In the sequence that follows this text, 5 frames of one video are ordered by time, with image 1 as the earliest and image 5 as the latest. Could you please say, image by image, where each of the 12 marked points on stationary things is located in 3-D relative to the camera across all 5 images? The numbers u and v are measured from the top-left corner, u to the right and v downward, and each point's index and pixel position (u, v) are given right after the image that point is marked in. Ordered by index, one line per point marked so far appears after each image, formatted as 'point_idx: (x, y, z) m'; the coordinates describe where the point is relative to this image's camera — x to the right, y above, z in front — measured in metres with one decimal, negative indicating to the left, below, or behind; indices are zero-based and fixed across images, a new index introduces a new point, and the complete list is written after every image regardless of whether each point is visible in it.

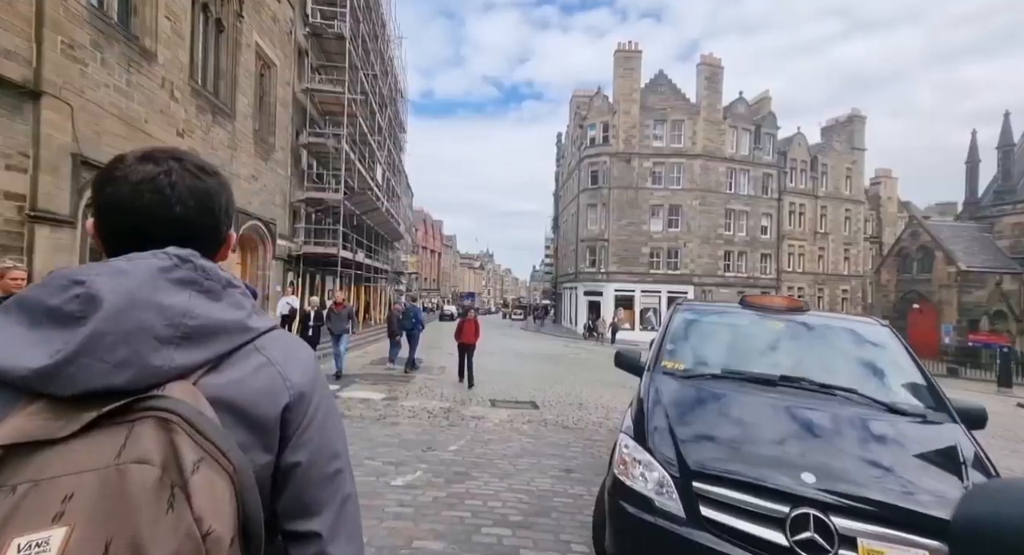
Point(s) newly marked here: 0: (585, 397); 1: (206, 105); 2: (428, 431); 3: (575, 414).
0: (+1.7, -2.8, +11.1) m
1: (-8.7, +4.9, +13.6) m
2: (-1.3, -2.3, +7.2) m
3: (+1.2, -2.6, +9.2) m
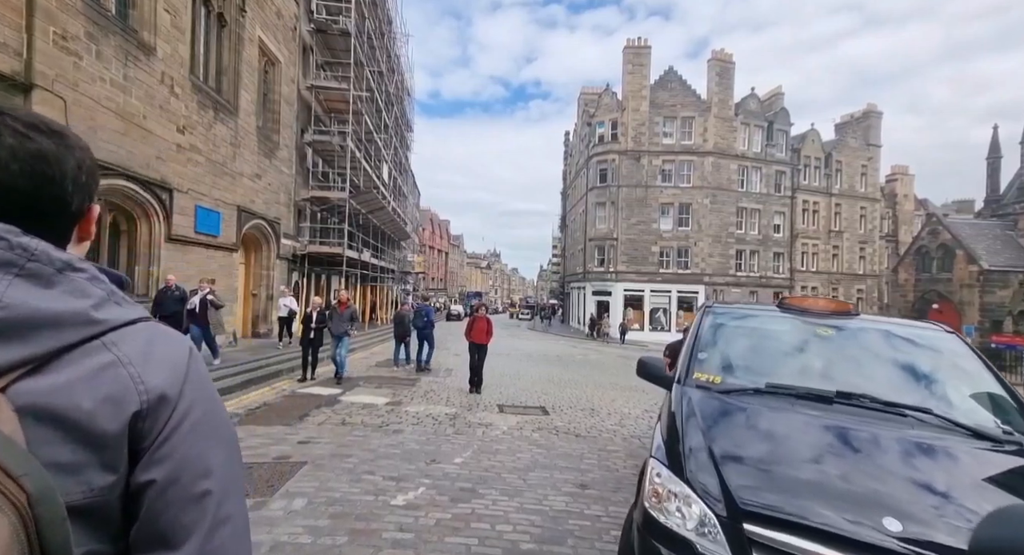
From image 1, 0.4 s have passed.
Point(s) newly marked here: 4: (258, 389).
0: (+1.9, -2.8, +10.6) m
1: (-8.5, +4.9, +13.3) m
2: (-1.1, -2.3, +6.8) m
3: (+1.4, -2.6, +8.7) m
4: (-5.4, -2.4, +10.2) m
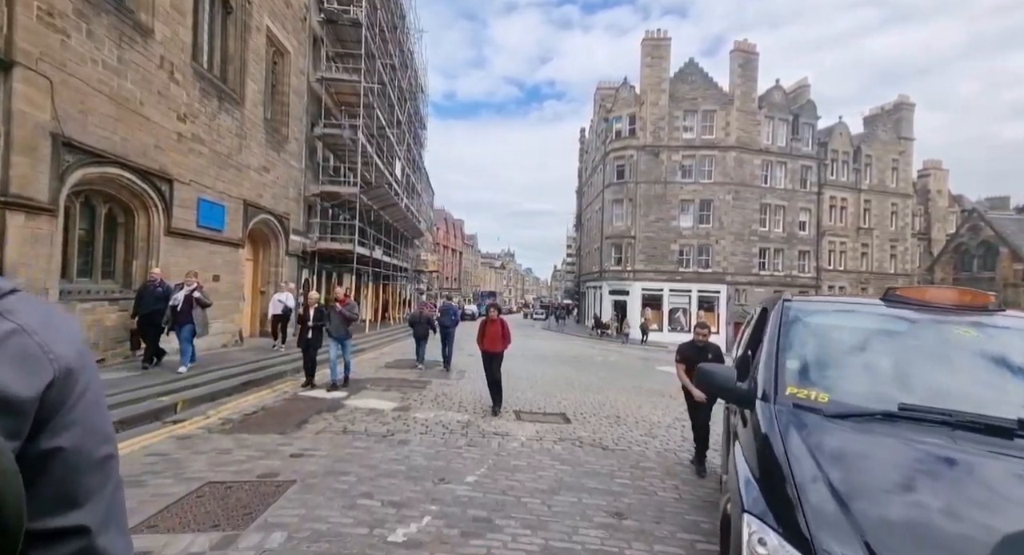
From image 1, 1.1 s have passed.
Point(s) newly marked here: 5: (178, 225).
0: (+2.3, -2.7, +9.8) m
1: (-8.0, +5.0, +12.7) m
2: (-0.9, -2.2, +6.0) m
3: (+1.7, -2.5, +7.9) m
4: (-5.1, -2.3, +9.6) m
5: (-8.0, +1.3, +11.5) m
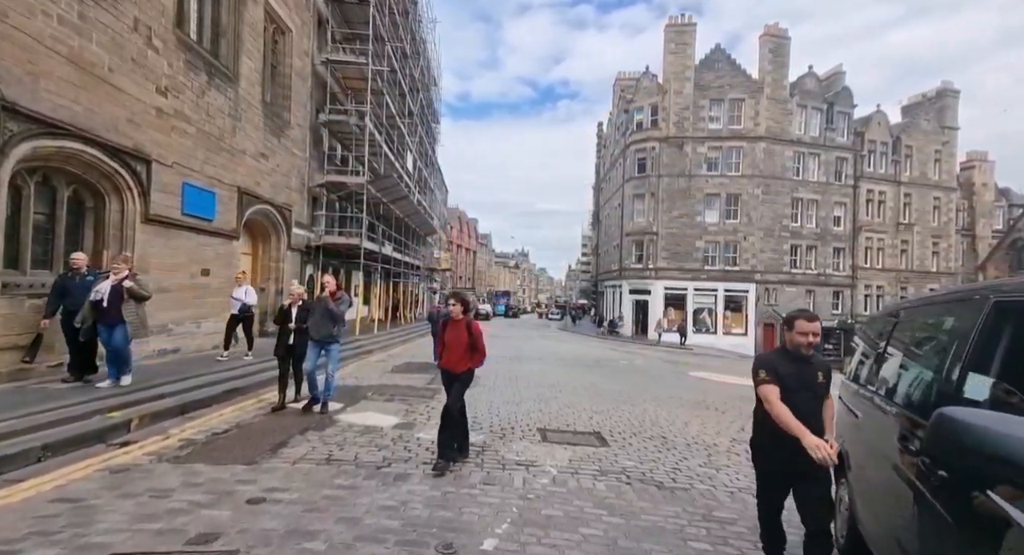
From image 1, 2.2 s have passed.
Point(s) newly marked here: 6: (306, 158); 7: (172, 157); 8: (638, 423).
0: (+2.7, -2.6, +8.2) m
1: (-7.5, +5.2, +11.5) m
2: (-0.6, -2.1, +4.6) m
3: (+2.0, -2.4, +6.3) m
4: (-4.7, -2.1, +8.2) m
5: (-7.5, +1.4, +10.2) m
6: (-7.8, +4.6, +18.2) m
7: (-7.6, +2.7, +10.6) m
8: (+2.2, -2.5, +8.4) m
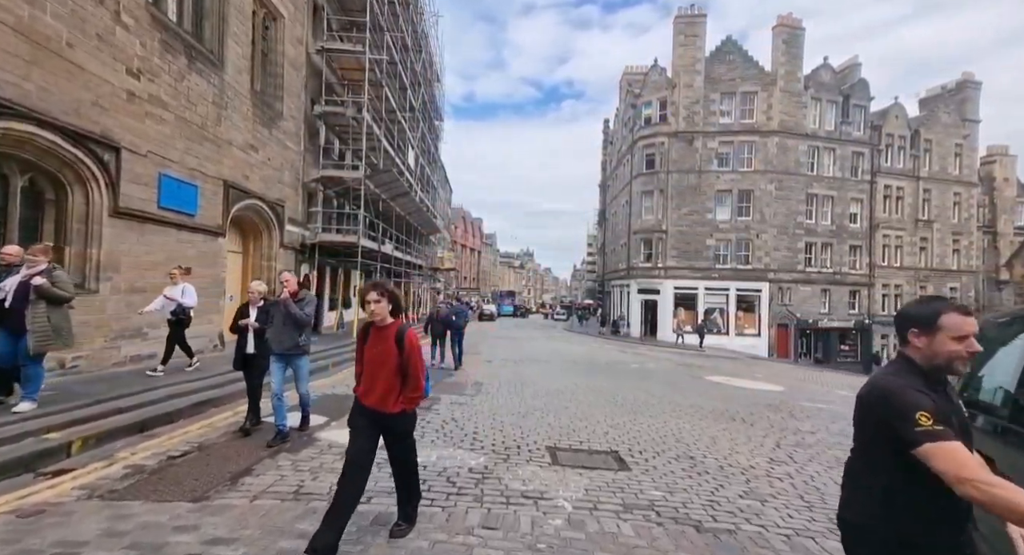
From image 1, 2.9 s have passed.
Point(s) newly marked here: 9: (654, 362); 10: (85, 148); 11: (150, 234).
0: (+2.8, -2.5, +7.2) m
1: (-7.4, +5.2, +10.6) m
2: (-0.5, -2.1, +3.6) m
3: (+2.1, -2.3, +5.4) m
4: (-4.6, -2.1, +7.3) m
5: (-7.4, +1.4, +9.3) m
6: (-7.6, +4.6, +17.4) m
7: (-7.5, +2.7, +9.8) m
8: (+2.3, -2.5, +7.4) m
9: (+5.8, -3.5, +19.7) m
10: (-7.4, +2.2, +8.3) m
11: (-7.6, +0.9, +10.0) m
